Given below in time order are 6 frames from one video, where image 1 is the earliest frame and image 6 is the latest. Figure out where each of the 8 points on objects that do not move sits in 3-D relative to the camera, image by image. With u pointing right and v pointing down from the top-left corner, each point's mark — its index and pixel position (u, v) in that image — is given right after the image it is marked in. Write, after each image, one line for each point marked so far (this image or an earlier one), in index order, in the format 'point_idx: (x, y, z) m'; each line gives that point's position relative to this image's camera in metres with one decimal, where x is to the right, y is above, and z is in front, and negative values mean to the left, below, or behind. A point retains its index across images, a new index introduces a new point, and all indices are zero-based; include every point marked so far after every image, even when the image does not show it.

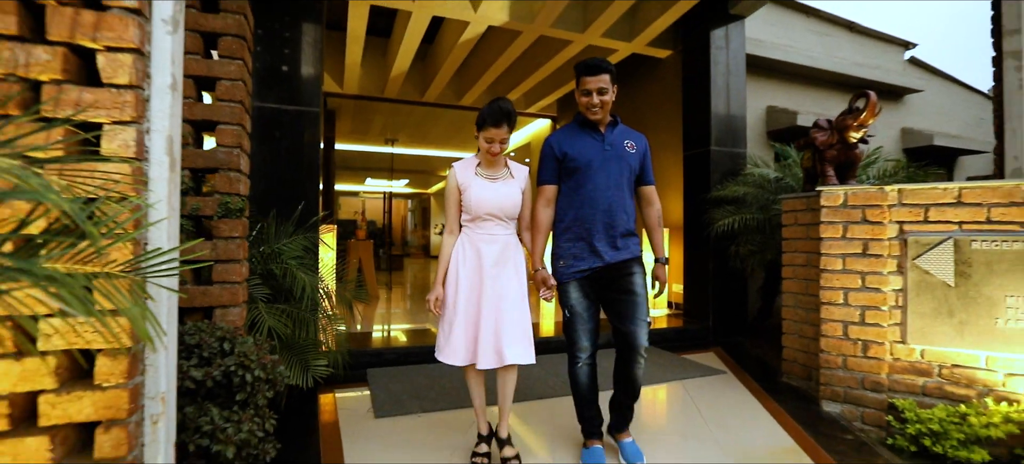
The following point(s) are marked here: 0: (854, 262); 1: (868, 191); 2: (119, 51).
0: (+1.8, -0.2, +2.5) m
1: (+1.8, +0.2, +2.5) m
2: (-0.9, +0.4, +1.1) m
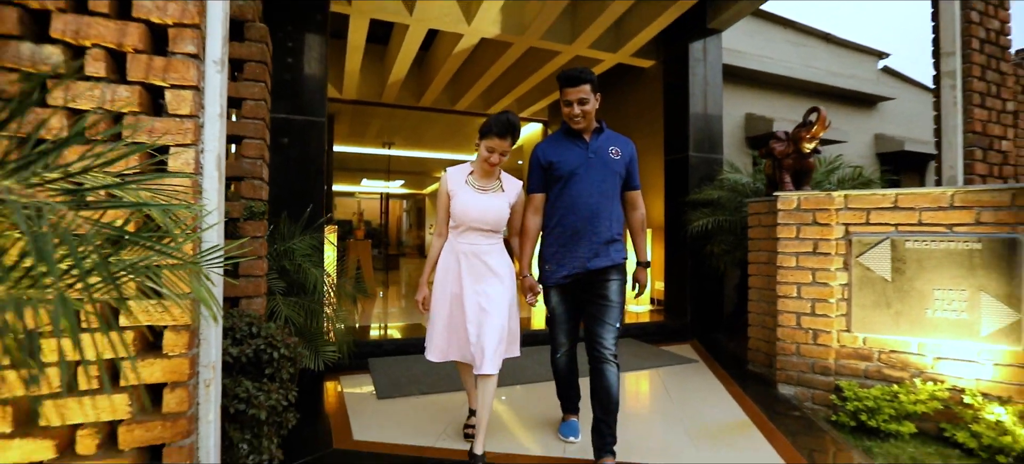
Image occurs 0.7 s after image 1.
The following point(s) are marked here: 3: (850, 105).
0: (+1.7, -0.2, +2.8) m
1: (+1.8, +0.2, +2.8) m
2: (-0.9, +0.4, +1.4) m
3: (+4.7, +1.8, +6.7) m
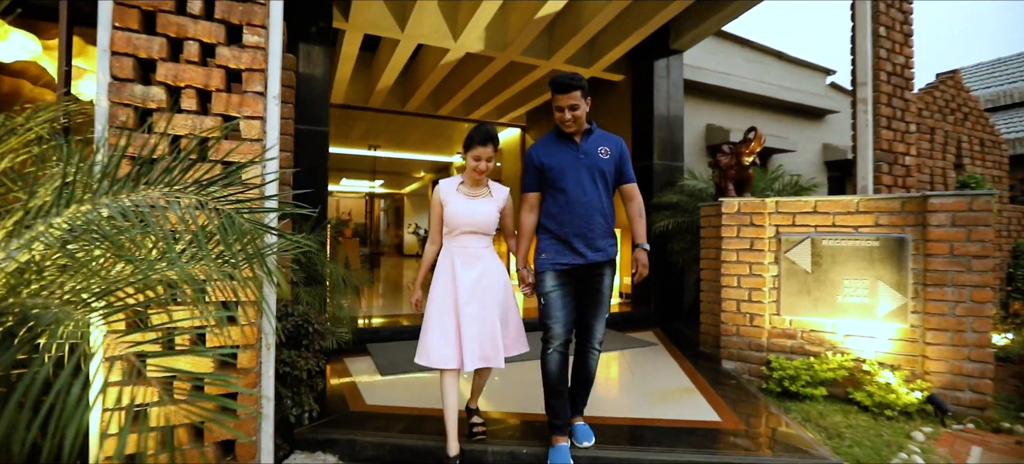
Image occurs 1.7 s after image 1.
0: (+1.6, -0.2, +3.4) m
1: (+1.7, +0.2, +3.4) m
2: (-1.0, +0.4, +1.8) m
3: (+4.4, +1.8, +7.4) m
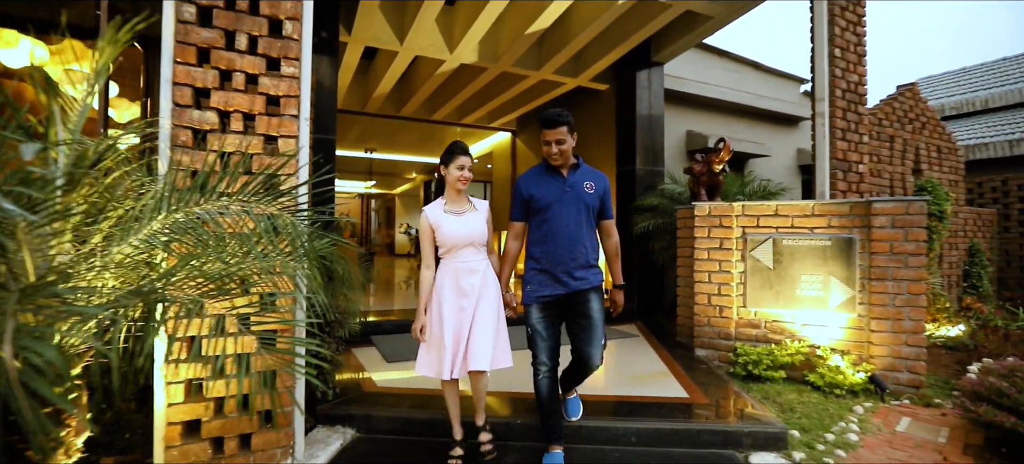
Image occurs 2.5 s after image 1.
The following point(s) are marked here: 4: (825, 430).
0: (+1.6, -0.2, +3.8) m
1: (+1.6, +0.2, +3.7) m
2: (-1.0, +0.4, +2.1) m
3: (+4.3, +1.8, +7.8) m
4: (+1.6, -1.0, +2.5) m
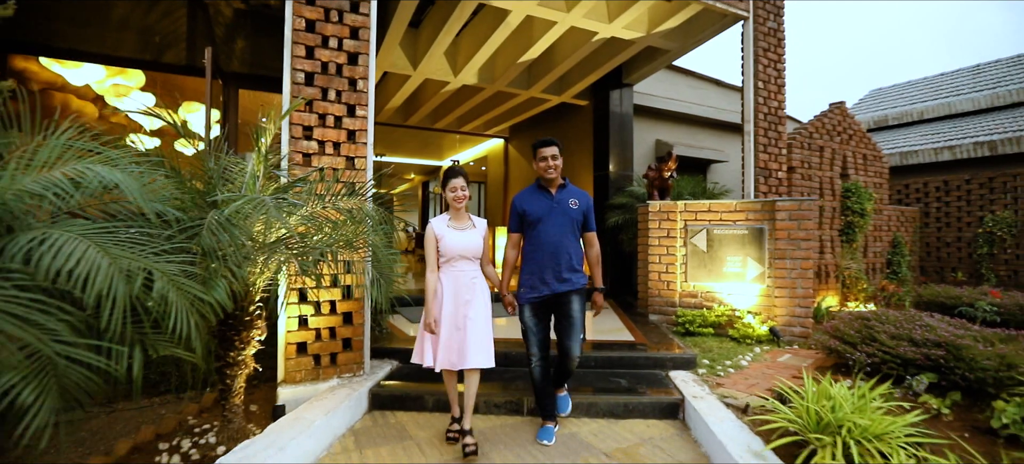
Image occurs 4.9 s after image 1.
0: (+1.5, -0.1, +4.9) m
1: (+1.6, +0.3, +4.8) m
2: (-1.0, +0.5, +3.2) m
3: (+4.1, +1.8, +9.0) m
4: (+1.6, -1.0, +3.6) m
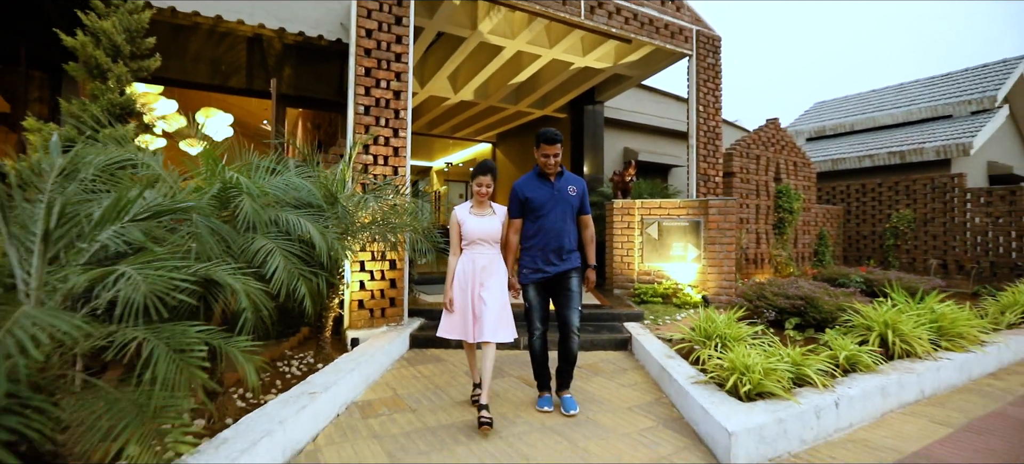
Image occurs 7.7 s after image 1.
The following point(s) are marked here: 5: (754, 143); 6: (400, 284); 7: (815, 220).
0: (+1.4, 0.0, +6.2) m
1: (+1.5, +0.4, +6.2) m
2: (-1.0, +0.6, +4.3) m
3: (+3.9, +2.0, +10.4) m
4: (+1.6, -0.9, +4.9) m
5: (+4.1, +1.5, +8.1) m
6: (-1.0, -0.5, +4.4) m
7: (+5.7, +0.2, +9.0) m
